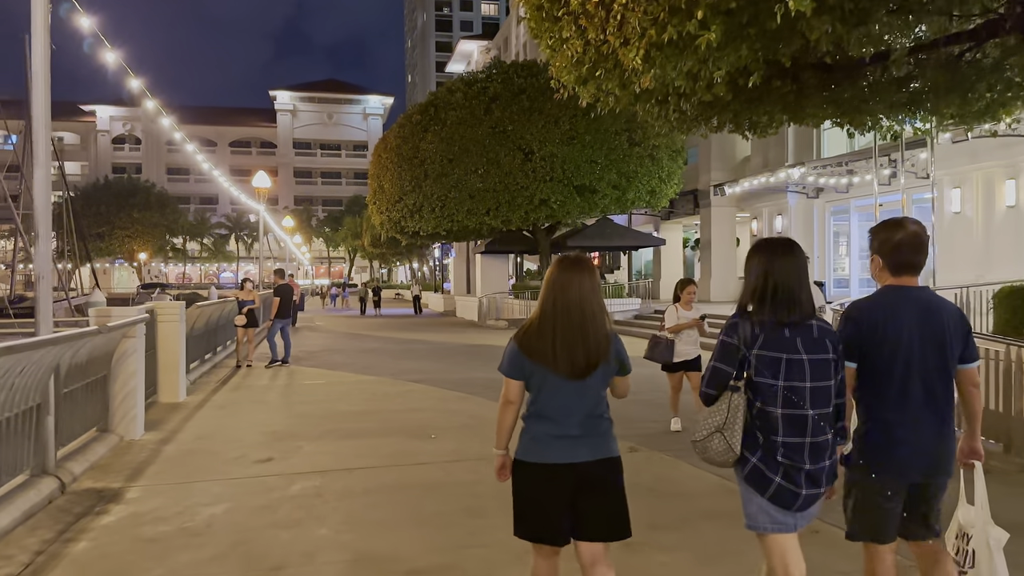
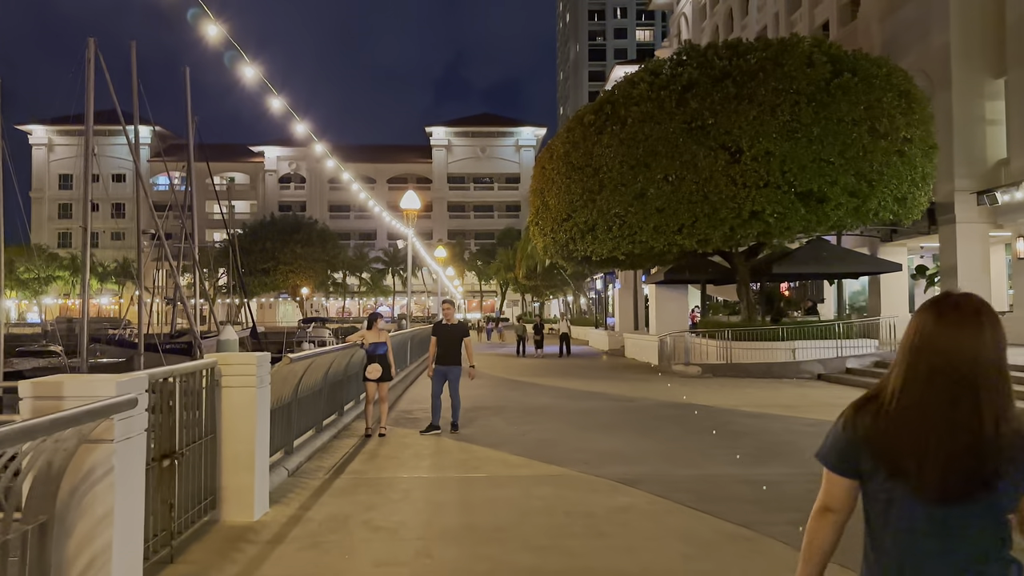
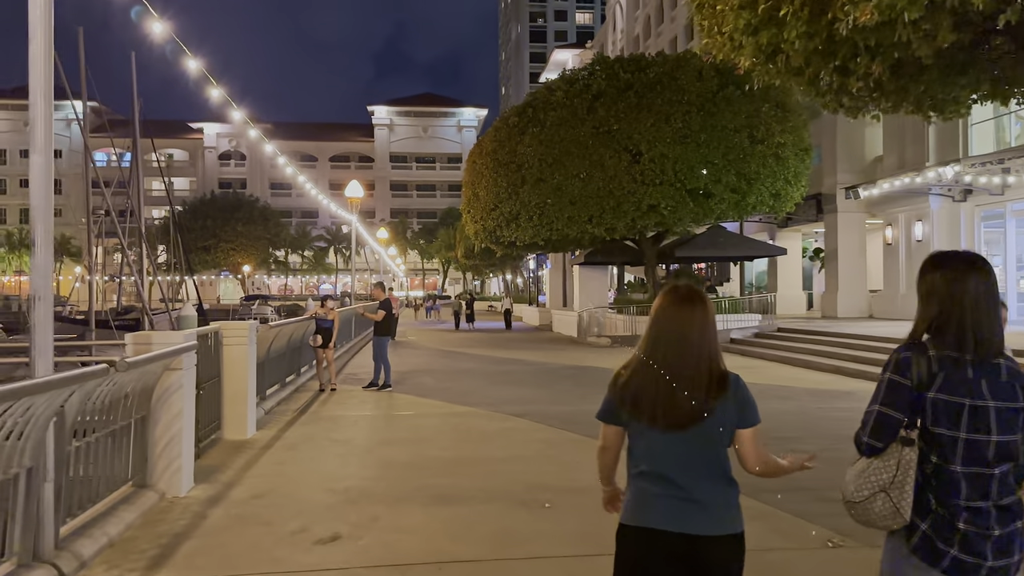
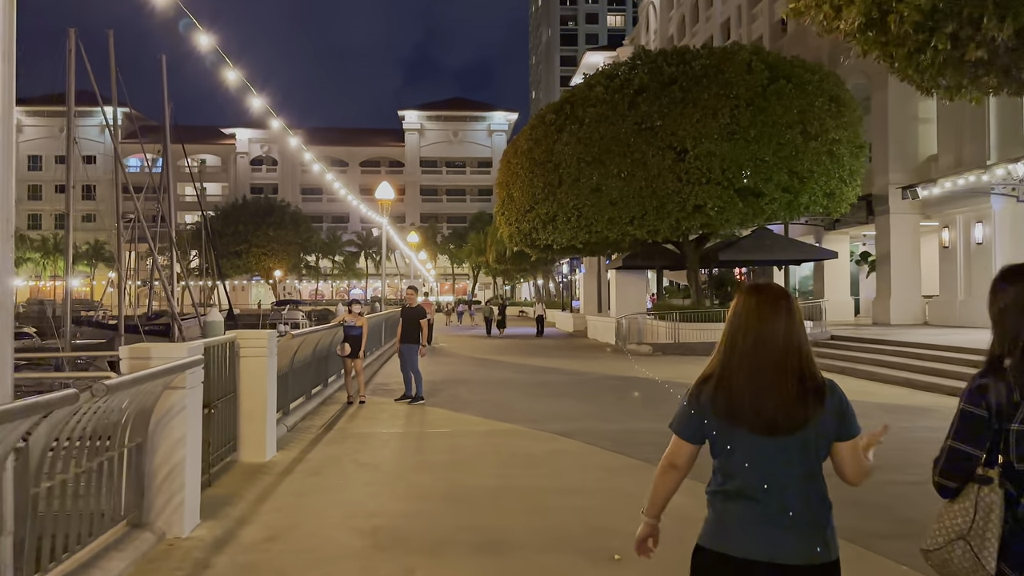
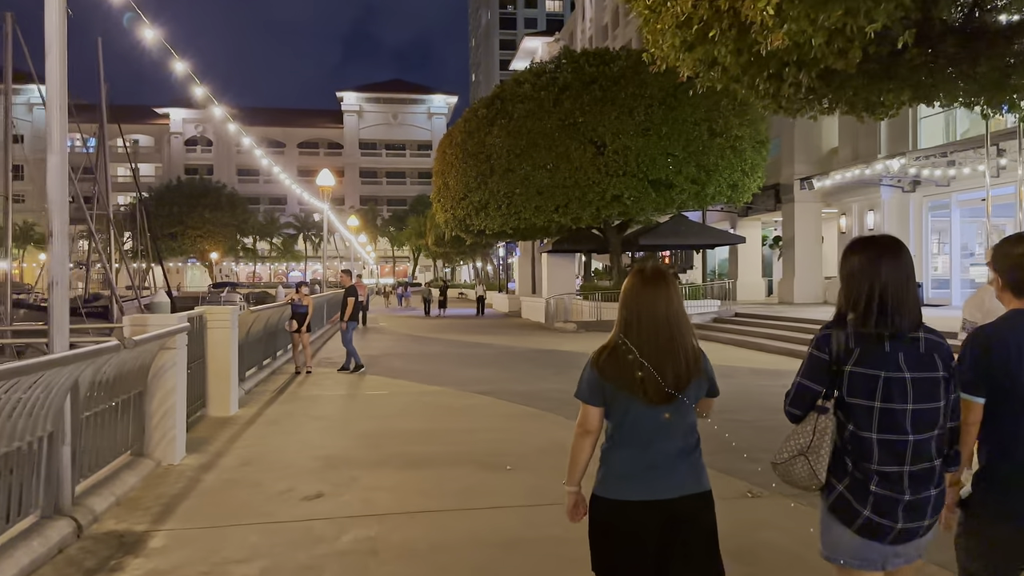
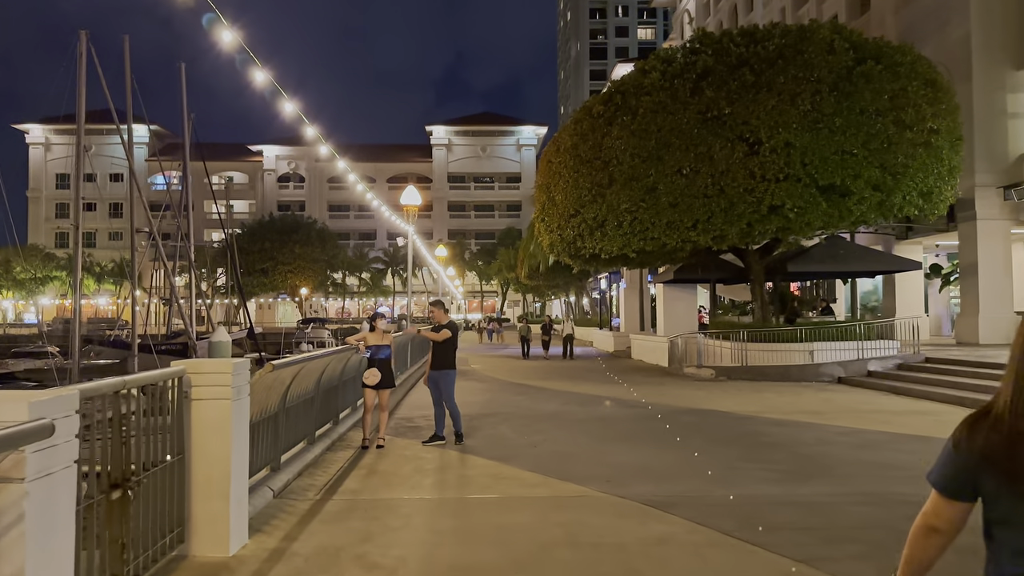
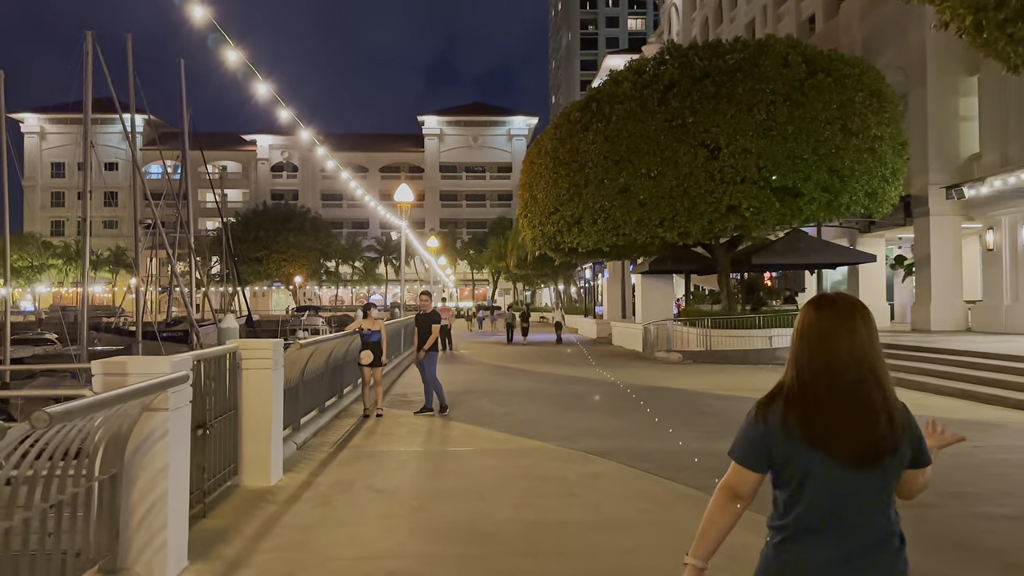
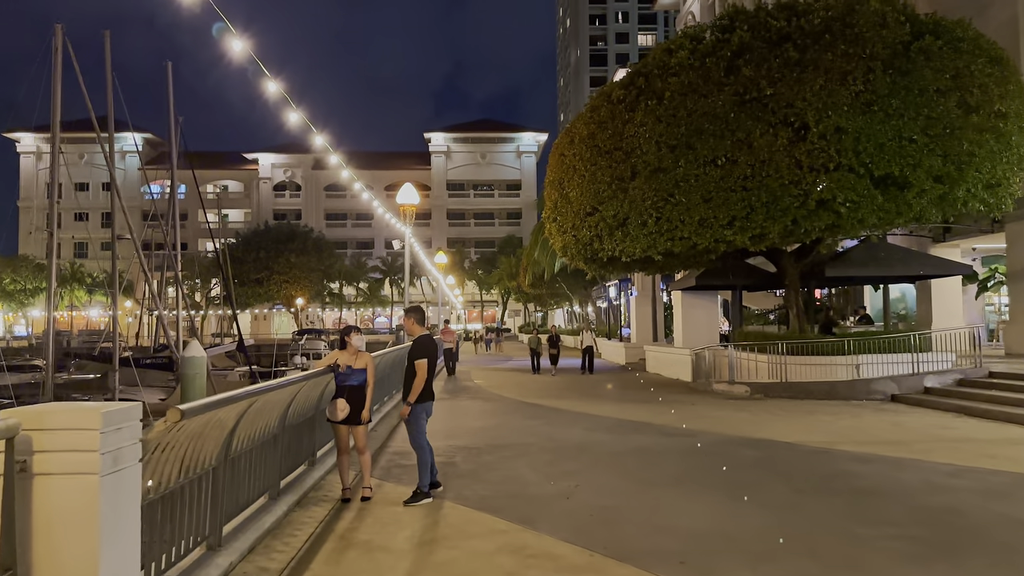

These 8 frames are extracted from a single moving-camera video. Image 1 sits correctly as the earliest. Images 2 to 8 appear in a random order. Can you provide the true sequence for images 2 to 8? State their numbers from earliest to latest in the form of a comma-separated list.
5, 3, 4, 7, 2, 6, 8
